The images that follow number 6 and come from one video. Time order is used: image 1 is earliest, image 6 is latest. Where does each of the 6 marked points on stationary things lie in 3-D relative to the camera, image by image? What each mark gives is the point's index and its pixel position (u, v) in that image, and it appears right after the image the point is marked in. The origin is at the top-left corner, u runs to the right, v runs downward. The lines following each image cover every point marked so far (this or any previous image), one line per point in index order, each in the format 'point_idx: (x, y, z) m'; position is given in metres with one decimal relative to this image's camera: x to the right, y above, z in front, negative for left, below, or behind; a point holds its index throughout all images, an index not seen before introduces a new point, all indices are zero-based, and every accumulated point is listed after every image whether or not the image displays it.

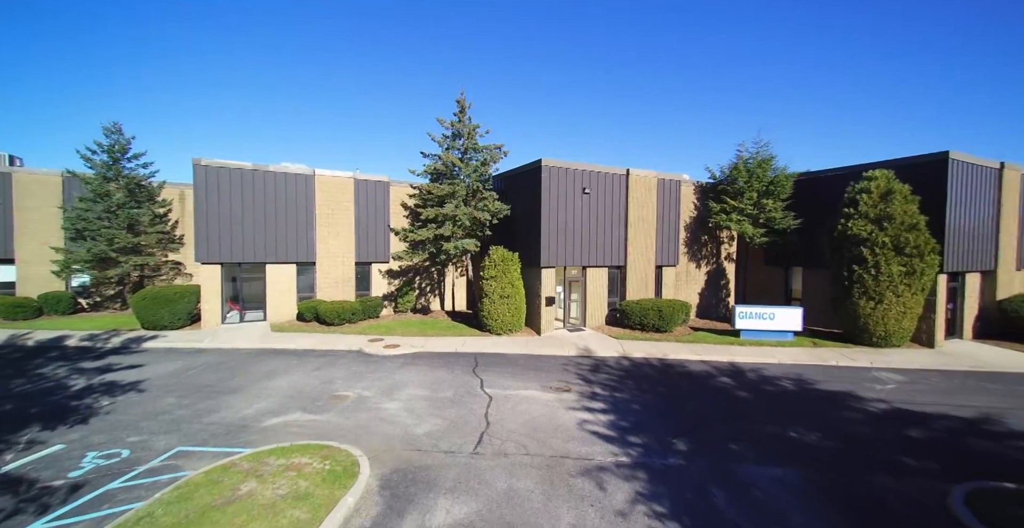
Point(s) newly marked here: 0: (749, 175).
0: (+8.6, +3.2, +15.4) m
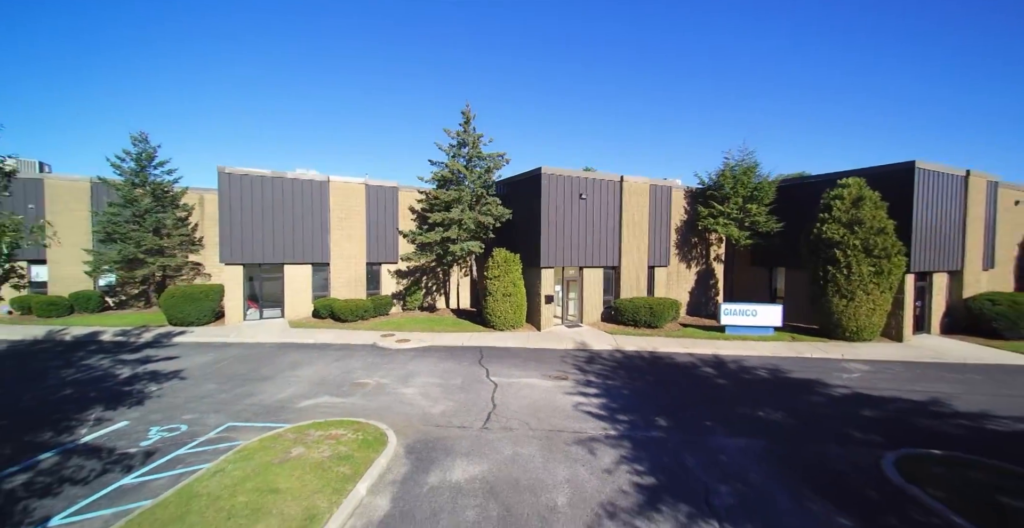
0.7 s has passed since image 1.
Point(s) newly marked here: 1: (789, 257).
0: (+8.7, +3.2, +16.5) m
1: (+10.9, +0.3, +16.6) m
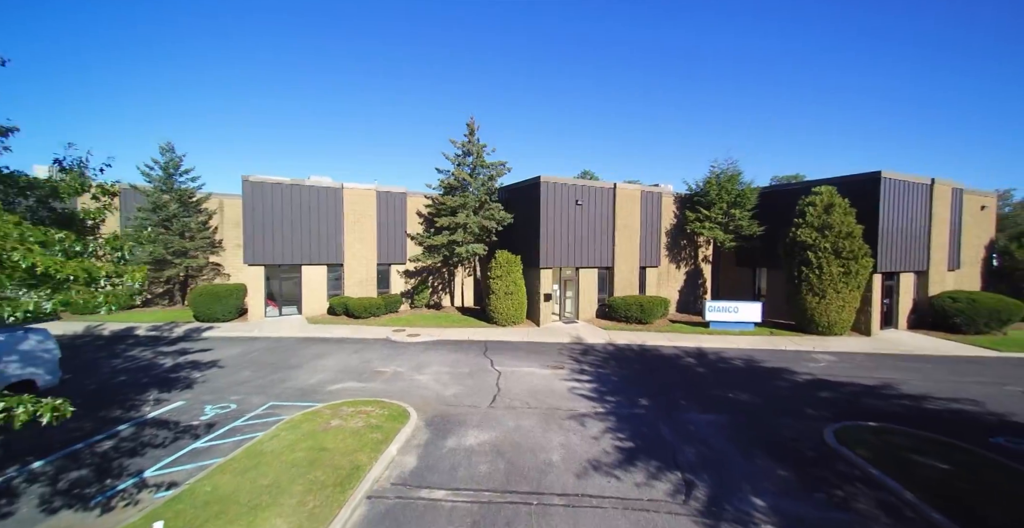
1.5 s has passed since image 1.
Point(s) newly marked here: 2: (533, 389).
0: (+8.7, +3.2, +17.8) m
1: (+10.9, +0.2, +17.9) m
2: (+0.5, -3.0, +10.3) m
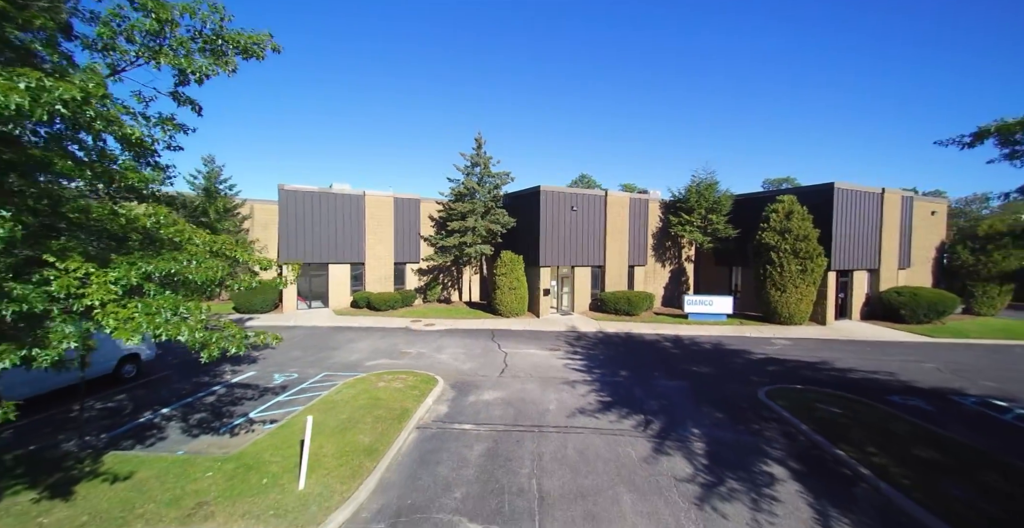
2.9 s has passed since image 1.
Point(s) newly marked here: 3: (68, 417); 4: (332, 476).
0: (+8.9, +3.2, +20.1) m
1: (+11.1, +0.3, +20.3) m
2: (+0.7, -3.0, +12.6) m
3: (-9.1, -3.1, +8.6) m
4: (-2.6, -3.1, +6.2) m
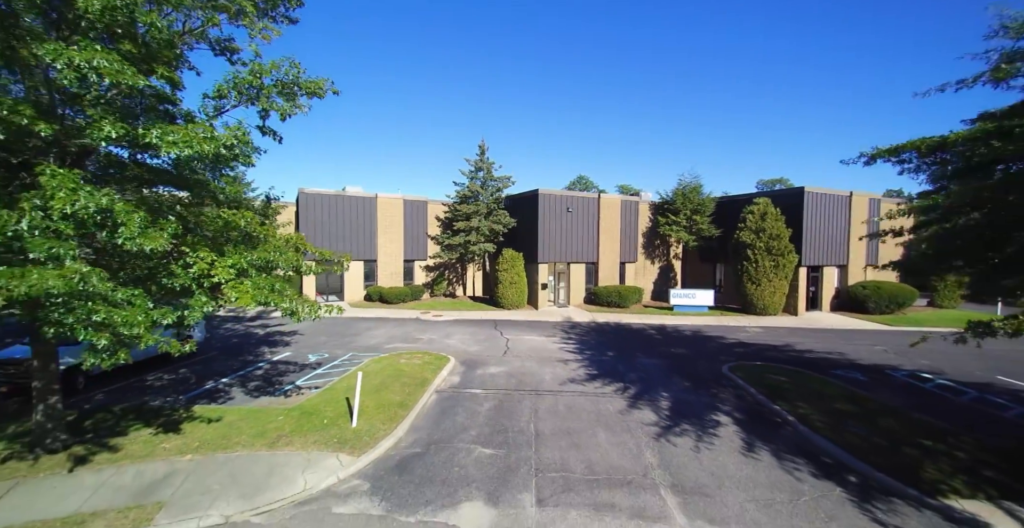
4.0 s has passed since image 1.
0: (+8.9, +3.4, +21.9) m
1: (+11.1, +0.4, +22.0) m
2: (+0.7, -2.8, +14.4) m
3: (-9.0, -2.9, +10.4) m
4: (-2.6, -2.9, +7.9) m
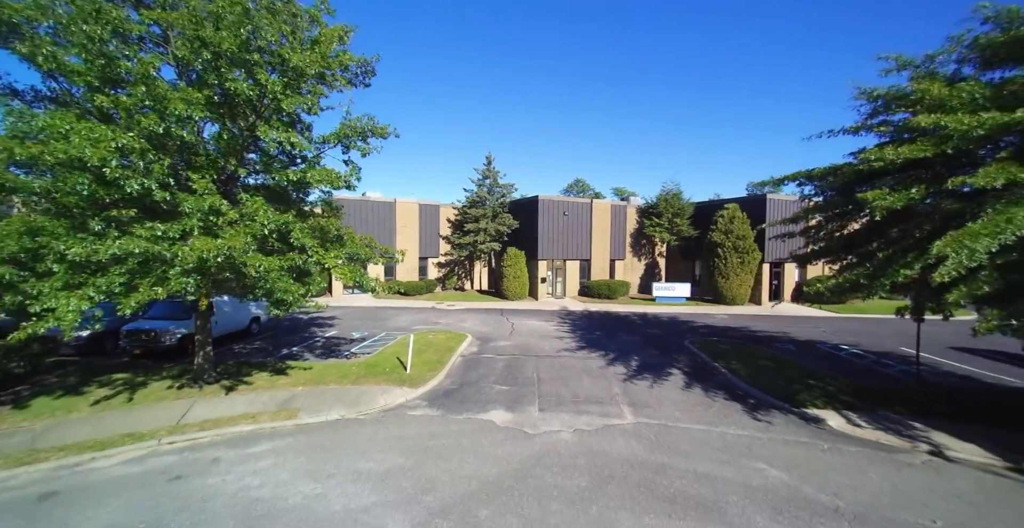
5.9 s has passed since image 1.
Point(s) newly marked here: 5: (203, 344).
0: (+9.1, +3.6, +25.0) m
1: (+11.3, +0.6, +25.1) m
2: (+0.9, -2.7, +17.4) m
3: (-8.8, -2.8, +13.5) m
4: (-2.4, -2.7, +11.0) m
5: (-7.1, -1.8, +9.7) m
